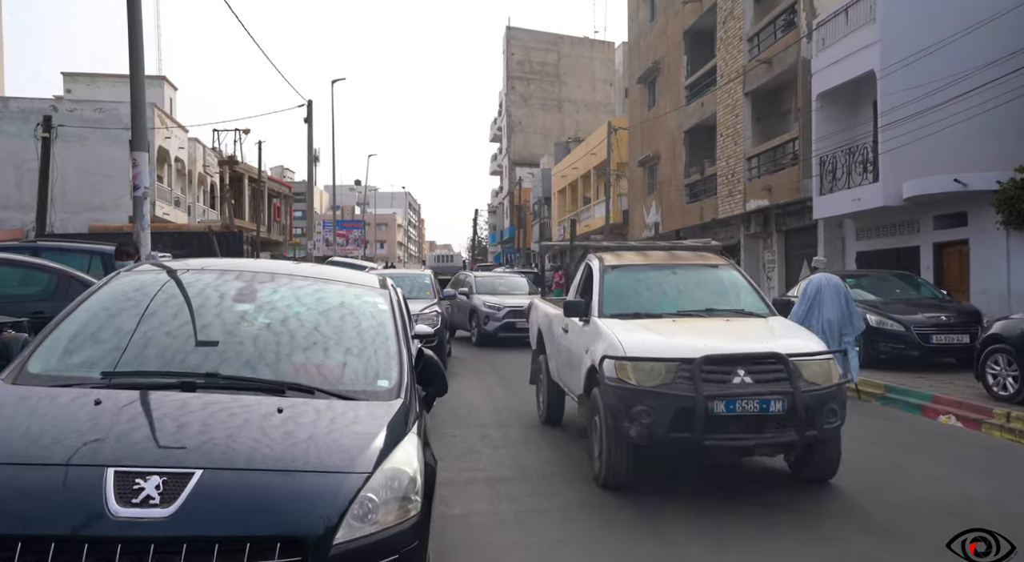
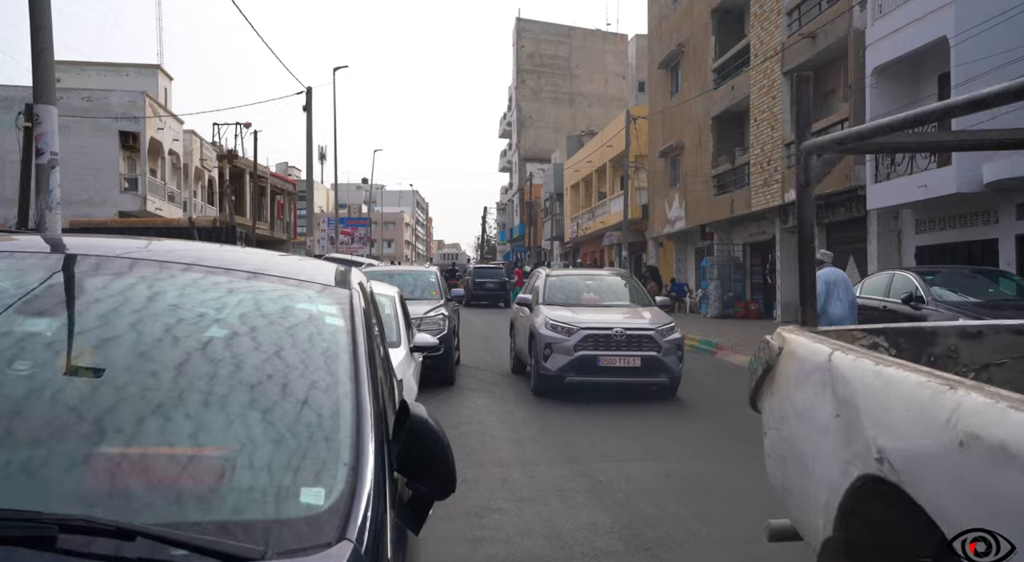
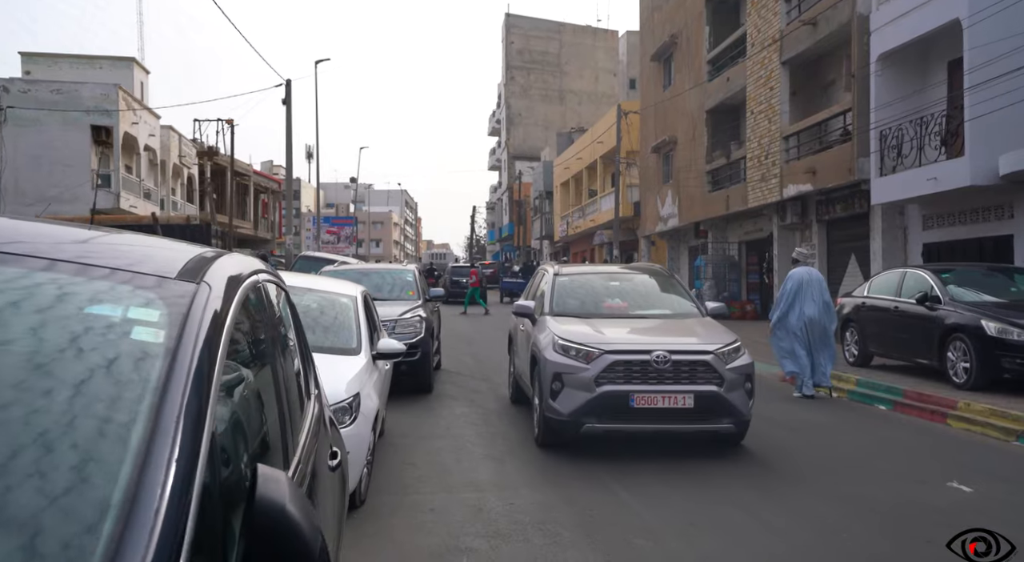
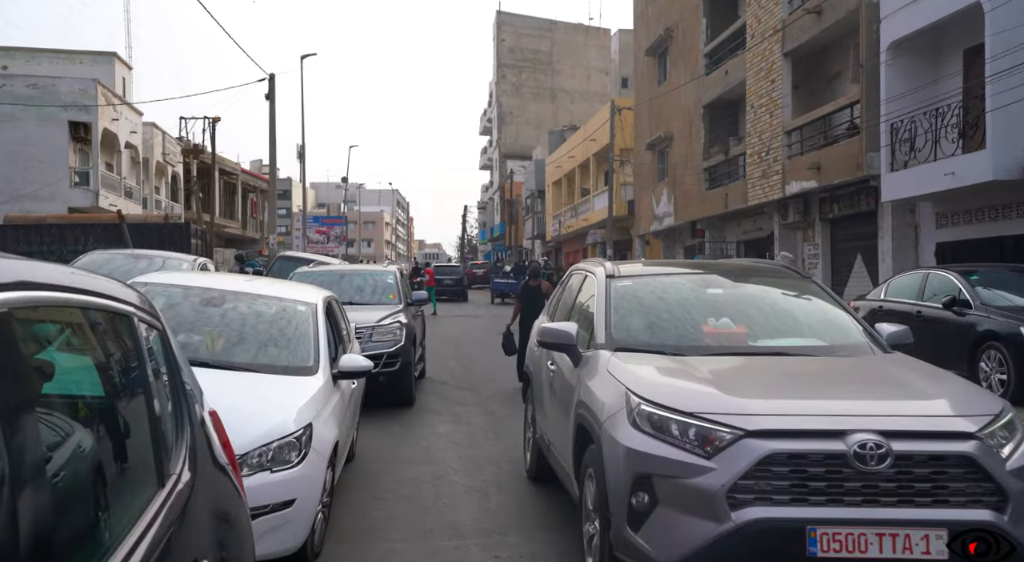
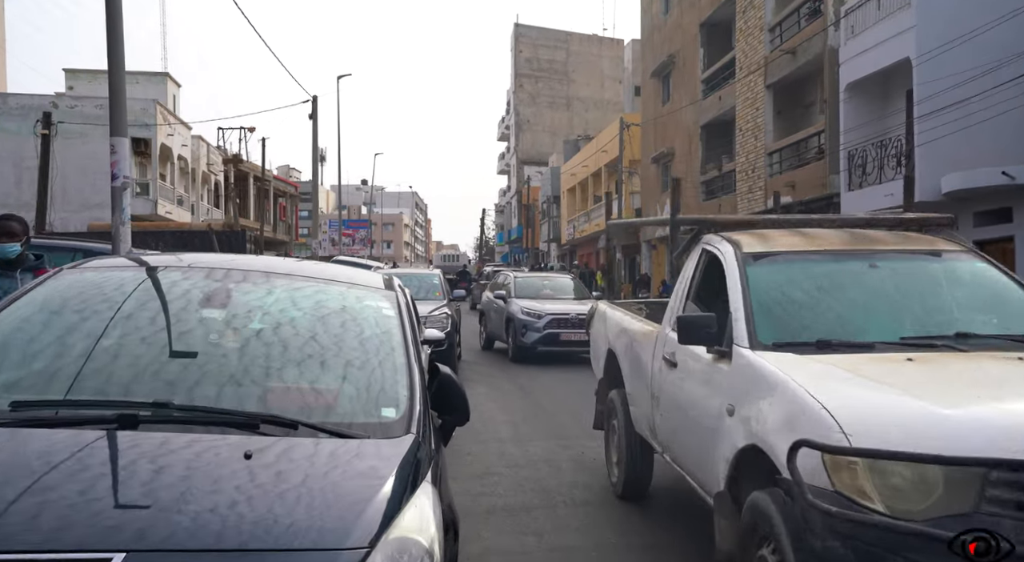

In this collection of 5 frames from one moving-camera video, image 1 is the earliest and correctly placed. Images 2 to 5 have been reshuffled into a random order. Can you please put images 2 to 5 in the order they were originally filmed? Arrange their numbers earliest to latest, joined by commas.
5, 2, 3, 4
